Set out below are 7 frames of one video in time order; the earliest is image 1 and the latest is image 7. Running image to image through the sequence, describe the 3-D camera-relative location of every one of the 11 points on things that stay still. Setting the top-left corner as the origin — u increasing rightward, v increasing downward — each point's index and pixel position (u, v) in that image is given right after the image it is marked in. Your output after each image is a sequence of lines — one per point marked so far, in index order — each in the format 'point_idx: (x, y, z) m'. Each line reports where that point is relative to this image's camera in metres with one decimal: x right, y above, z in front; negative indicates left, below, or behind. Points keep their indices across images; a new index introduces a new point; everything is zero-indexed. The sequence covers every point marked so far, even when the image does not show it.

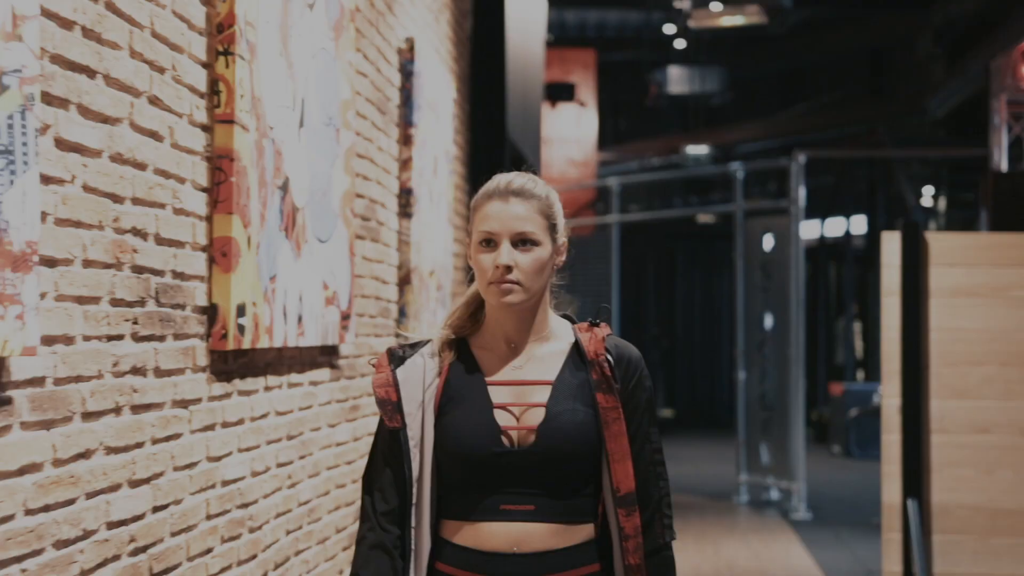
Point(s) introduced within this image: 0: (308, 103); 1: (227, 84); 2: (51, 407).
0: (-0.6, +0.5, +3.7) m
1: (-0.6, +0.5, +3.0) m
2: (-0.8, -0.2, +2.2) m
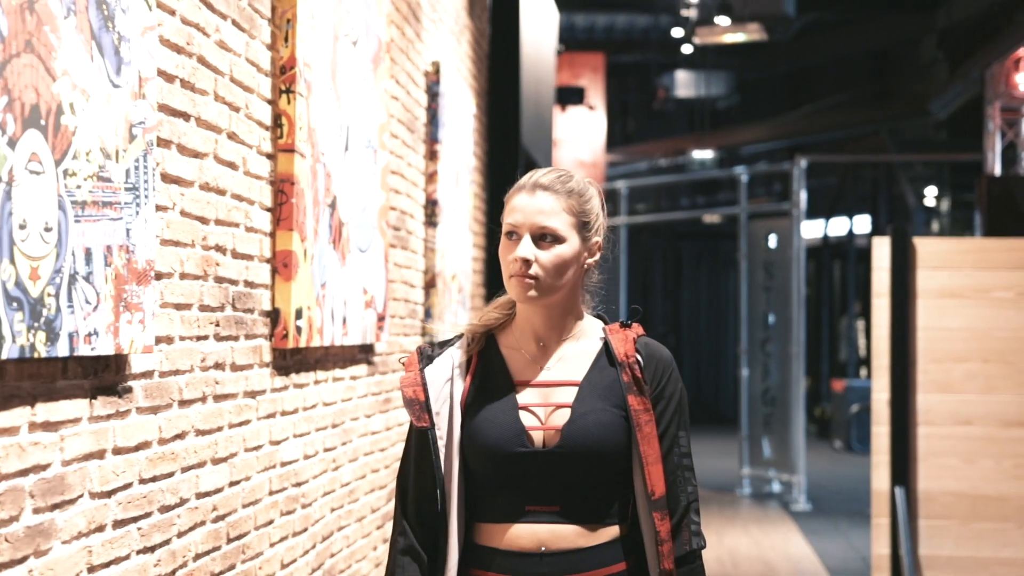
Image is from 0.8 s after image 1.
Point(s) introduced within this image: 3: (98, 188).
0: (-0.5, +0.5, +4.2) m
1: (-0.6, +0.4, +3.5) m
2: (-0.7, -0.2, +2.7) m
3: (-0.7, +0.2, +2.3) m
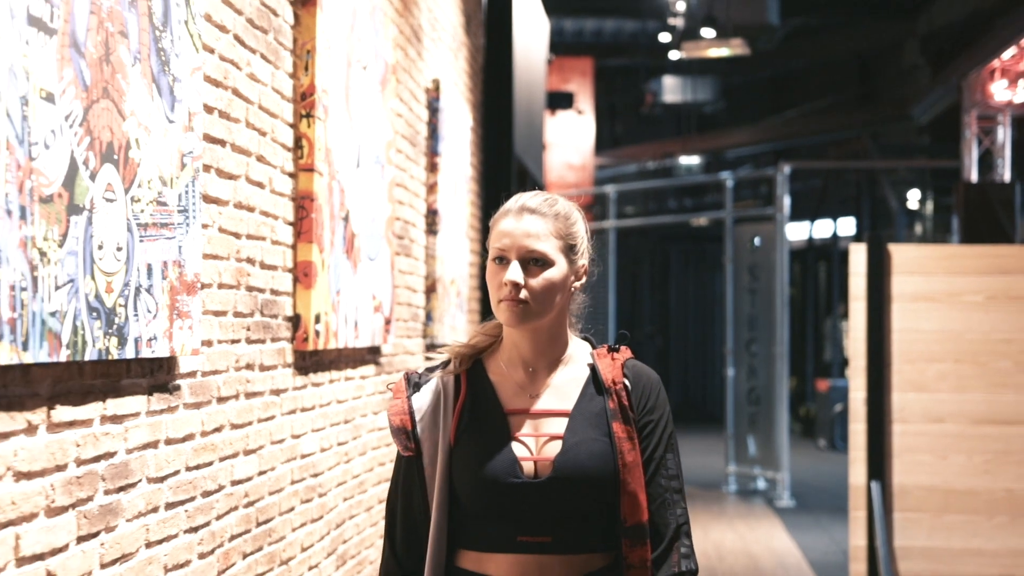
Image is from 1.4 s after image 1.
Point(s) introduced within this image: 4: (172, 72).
0: (-0.5, +0.5, +4.5) m
1: (-0.6, +0.4, +3.8) m
2: (-0.7, -0.2, +3.0) m
3: (-0.7, +0.1, +2.6) m
4: (-0.7, +0.4, +2.7) m
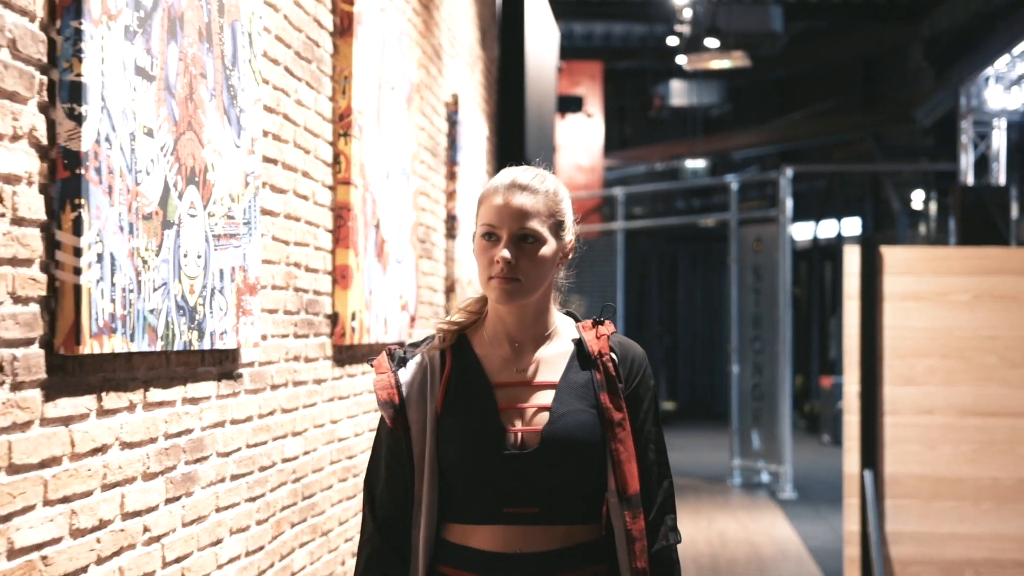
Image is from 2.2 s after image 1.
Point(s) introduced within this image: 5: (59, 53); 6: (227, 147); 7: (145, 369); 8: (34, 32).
0: (-0.4, +0.5, +4.9) m
1: (-0.5, +0.4, +4.3) m
2: (-0.7, -0.2, +3.5) m
3: (-0.7, +0.1, +3.1) m
4: (-0.6, +0.4, +3.1) m
5: (-0.8, +0.4, +2.3) m
6: (-0.7, +0.3, +3.1) m
7: (-0.7, -0.2, +2.7) m
8: (-0.8, +0.4, +2.2) m
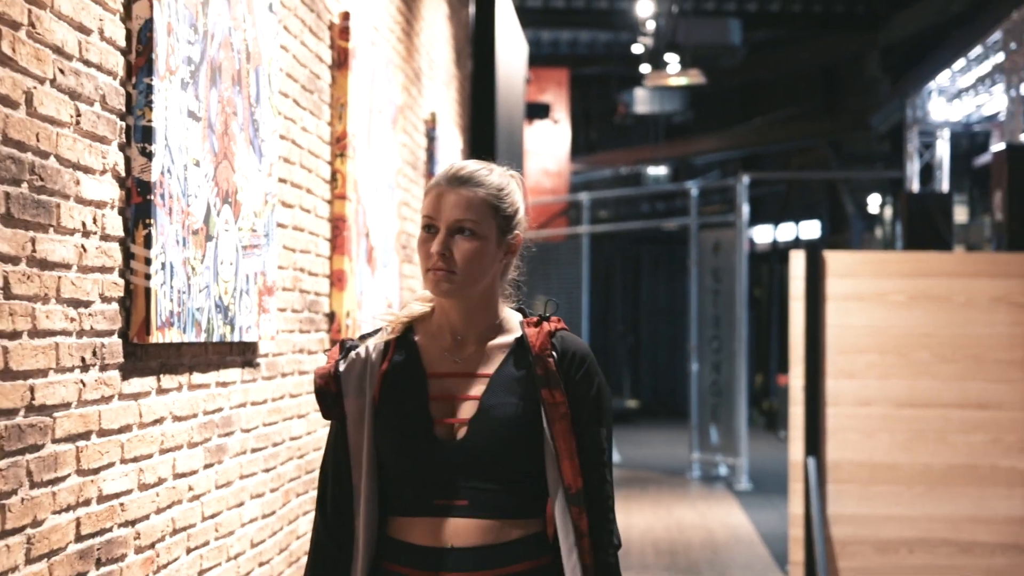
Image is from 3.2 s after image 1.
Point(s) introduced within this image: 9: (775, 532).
0: (-0.6, +0.5, +5.5) m
1: (-0.6, +0.4, +4.9) m
2: (-0.7, -0.2, +4.1) m
3: (-0.7, +0.1, +3.7) m
4: (-0.7, +0.4, +3.7) m
5: (-0.8, +0.4, +2.9) m
6: (-0.7, +0.3, +3.7) m
7: (-0.8, -0.2, +3.3) m
8: (-0.8, +0.4, +2.8) m
9: (+2.0, -1.8, +10.0) m
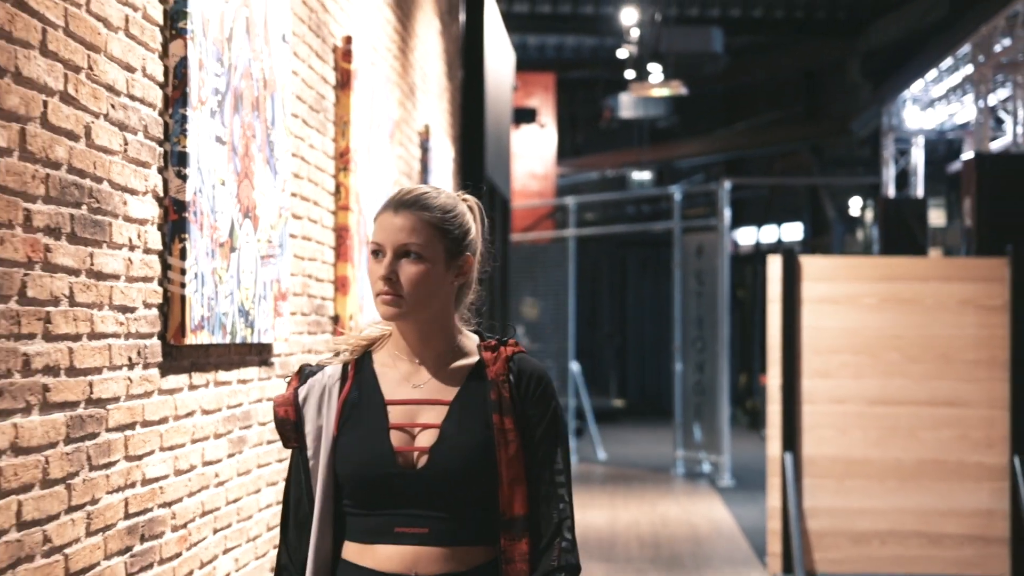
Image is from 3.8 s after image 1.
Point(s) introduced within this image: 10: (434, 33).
0: (-0.6, +0.4, +5.9) m
1: (-0.7, +0.4, +5.2) m
2: (-0.8, -0.3, +4.4) m
3: (-0.7, +0.1, +4.0) m
4: (-0.7, +0.4, +4.1) m
5: (-0.8, +0.4, +3.2) m
6: (-0.7, +0.3, +4.0) m
7: (-0.8, -0.2, +3.7) m
8: (-0.8, +0.4, +3.2) m
9: (+1.9, -1.8, +10.4) m
10: (-0.5, +1.5, +8.0) m
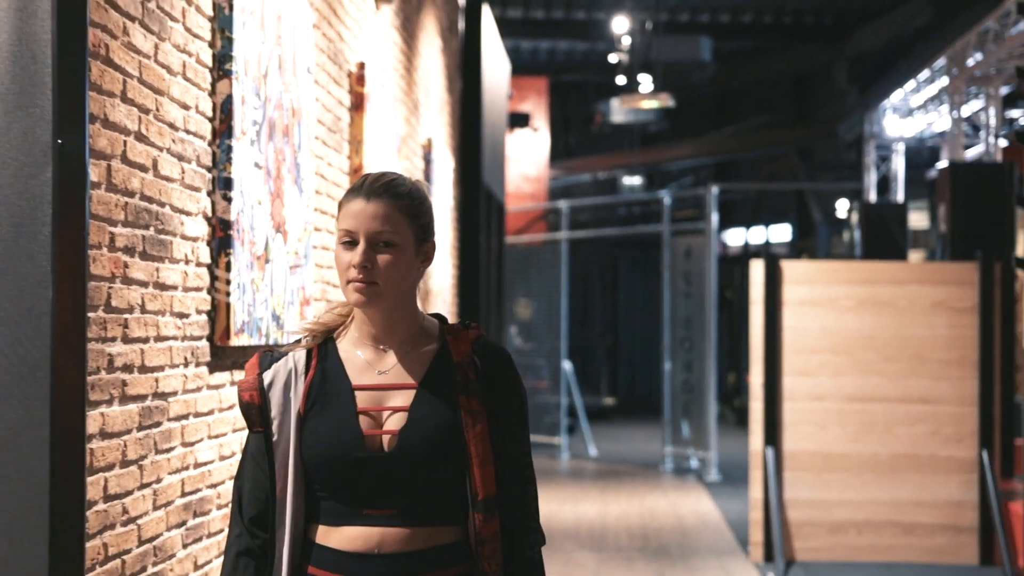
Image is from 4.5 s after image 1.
0: (-0.6, +0.4, +6.4) m
1: (-0.7, +0.4, +5.7) m
2: (-0.8, -0.3, +4.9) m
3: (-0.7, +0.1, +4.5) m
4: (-0.7, +0.4, +4.6) m
5: (-0.8, +0.4, +3.7) m
6: (-0.7, +0.3, +4.5) m
7: (-0.8, -0.2, +4.1) m
8: (-0.8, +0.4, +3.6) m
9: (+1.8, -1.9, +10.9) m
10: (-0.5, +1.5, +8.5) m
